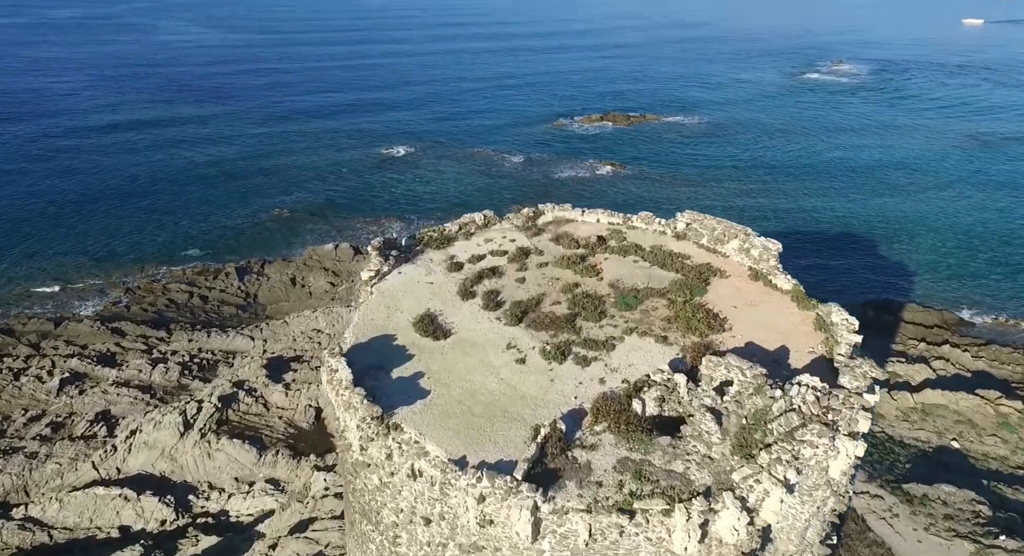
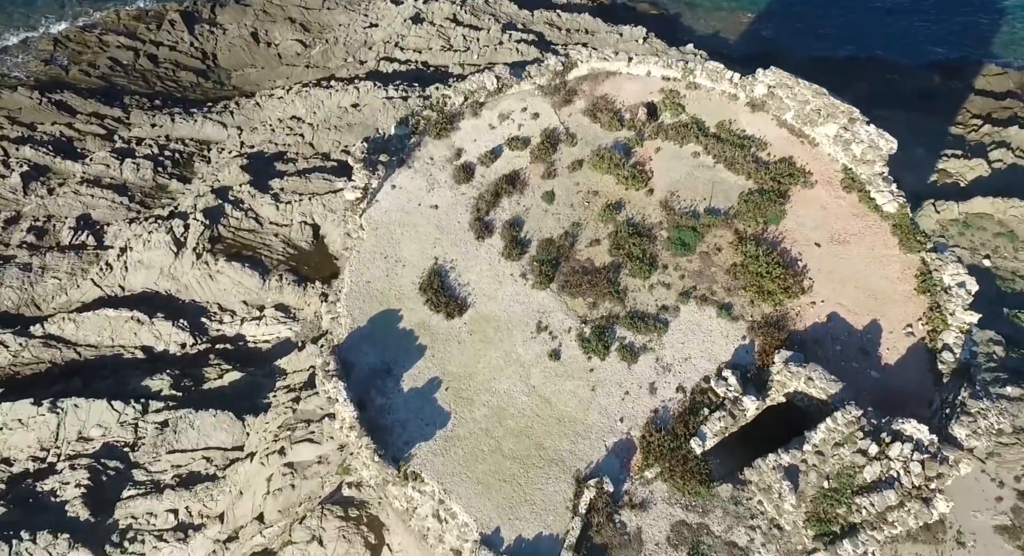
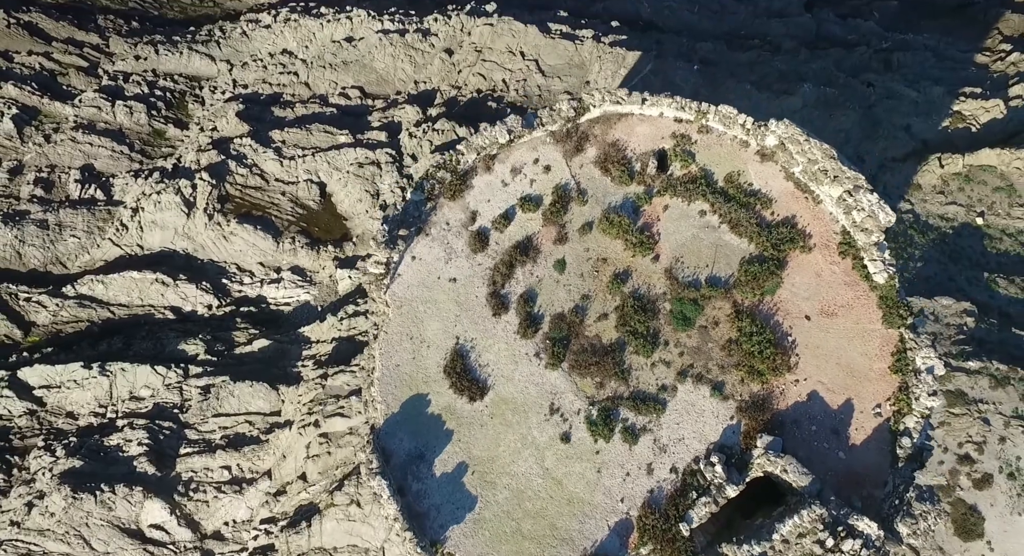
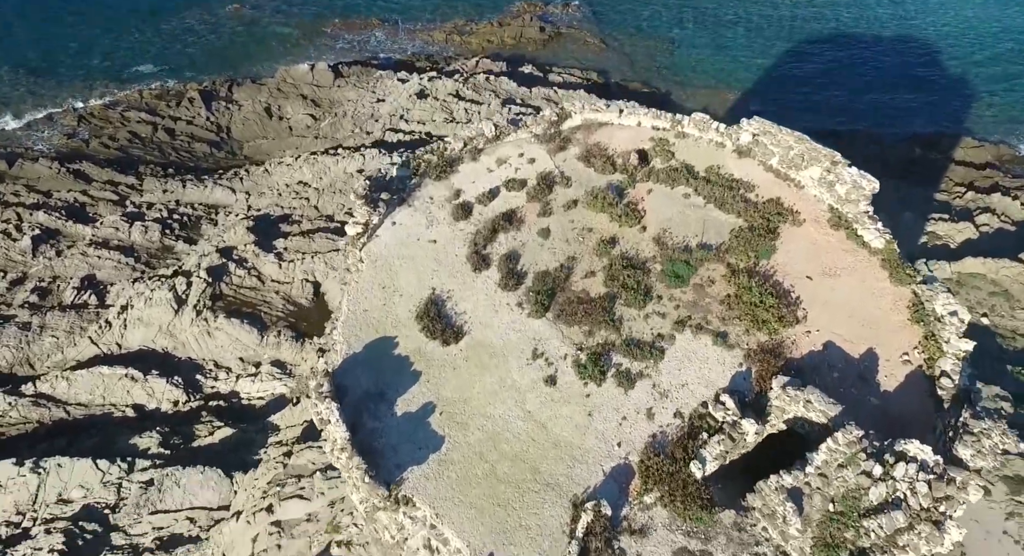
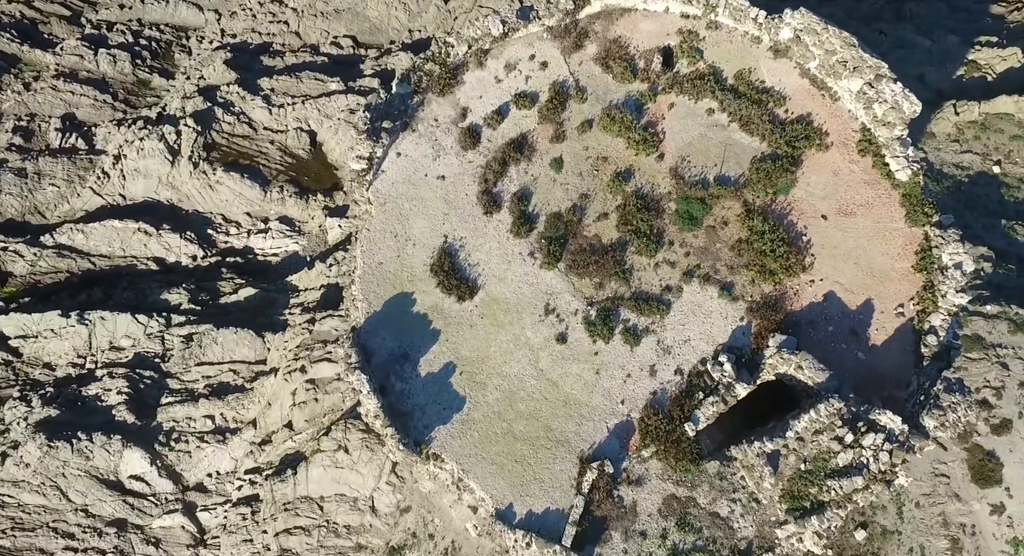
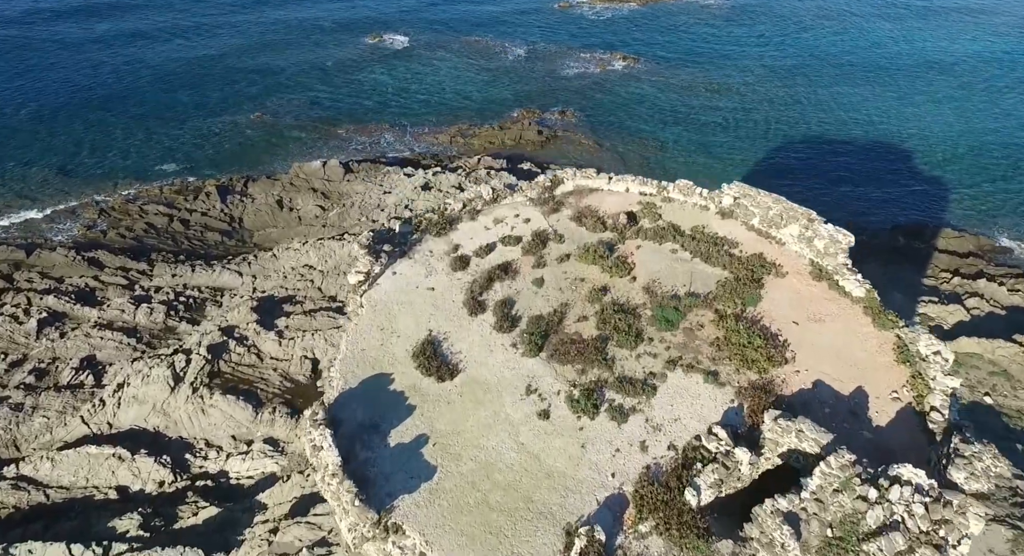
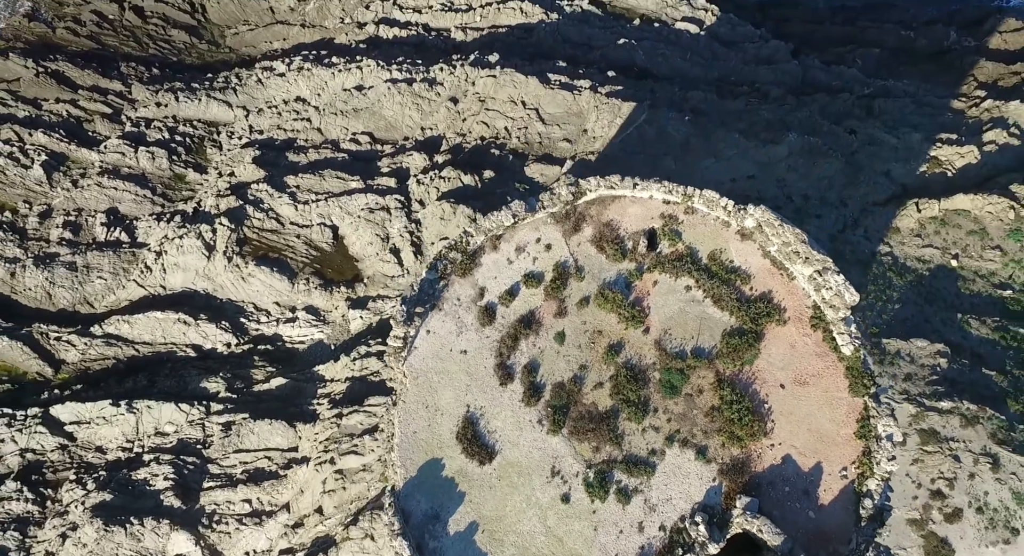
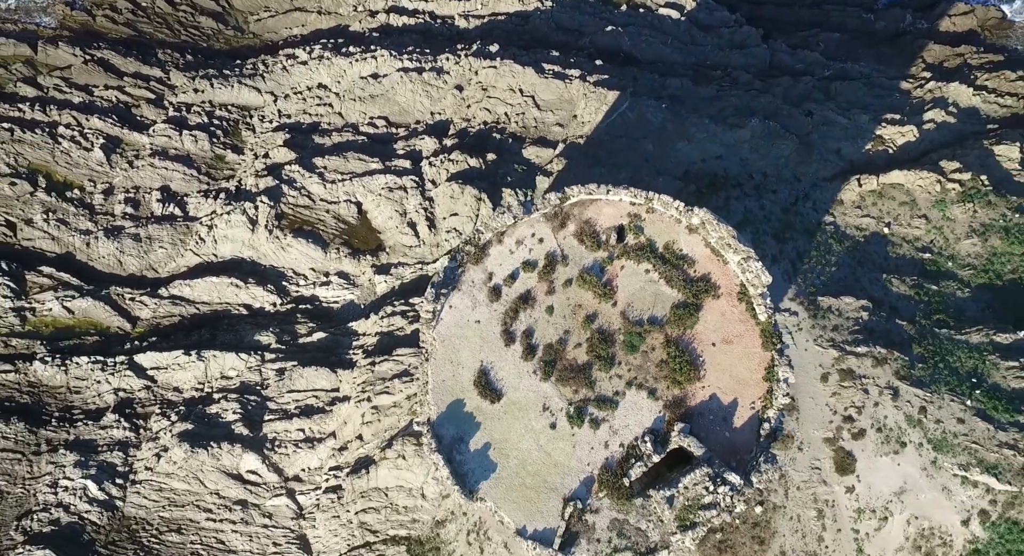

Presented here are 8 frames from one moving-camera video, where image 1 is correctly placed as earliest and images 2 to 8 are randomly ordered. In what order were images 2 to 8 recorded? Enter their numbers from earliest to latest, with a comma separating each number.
6, 4, 2, 5, 3, 7, 8
